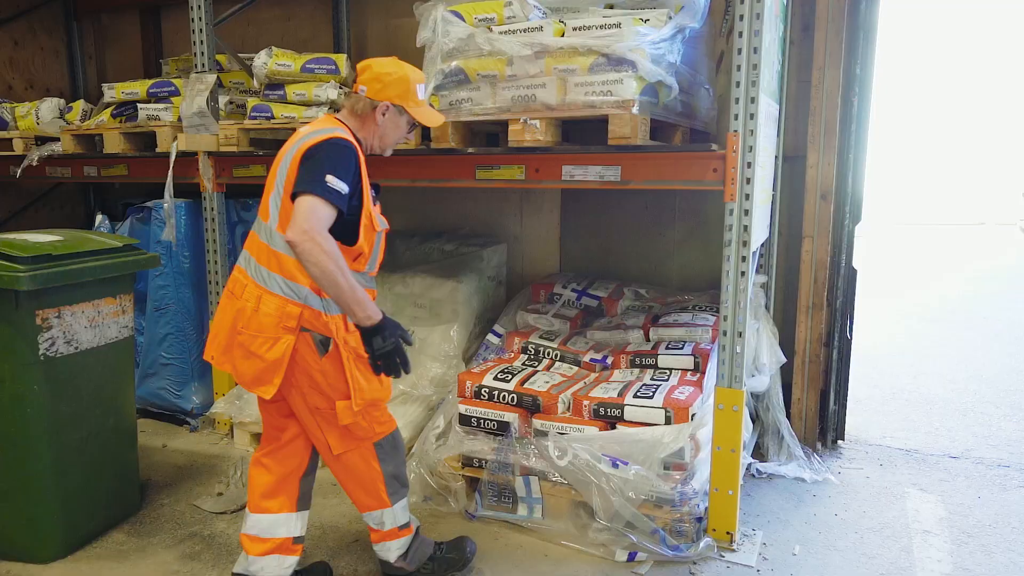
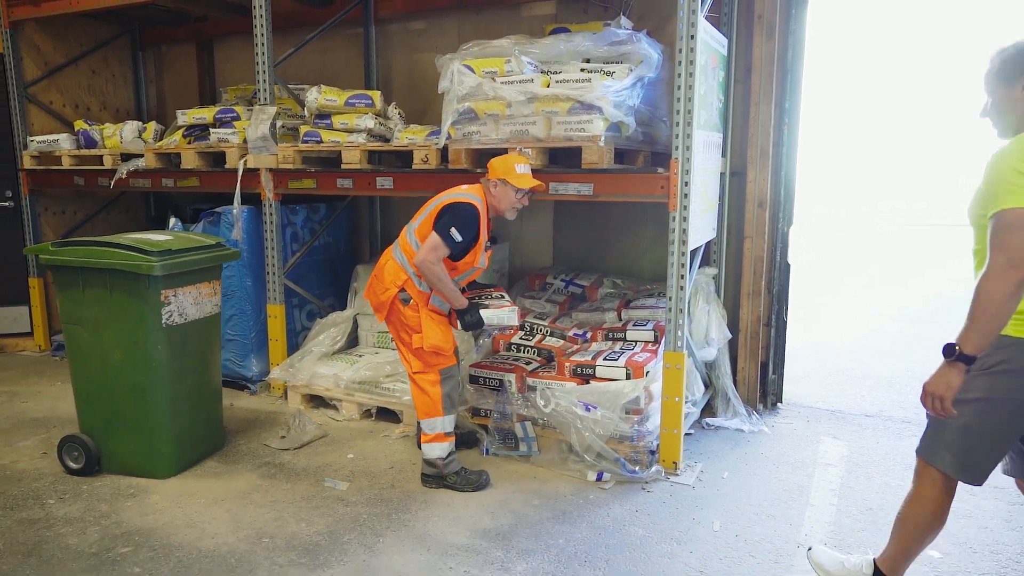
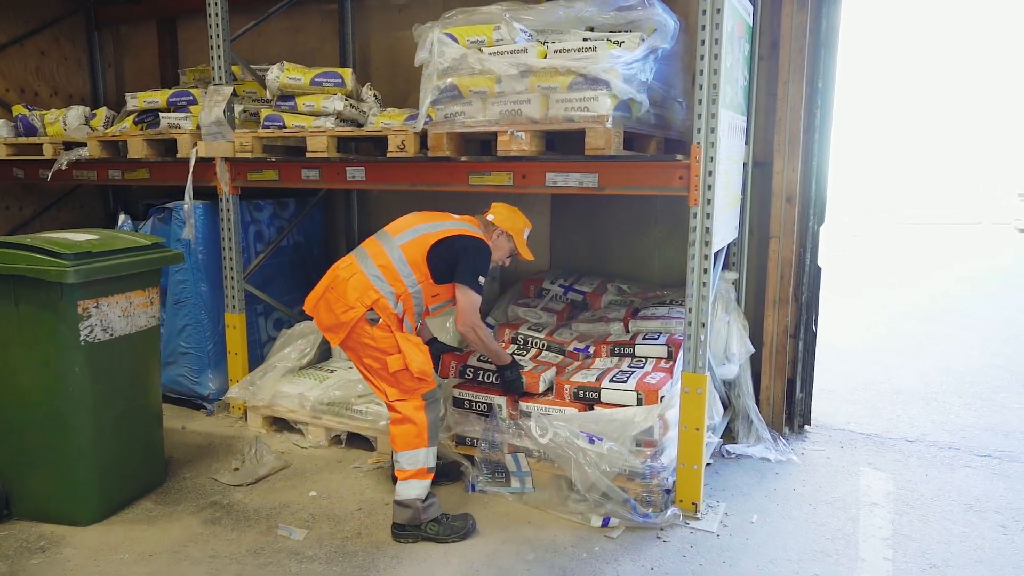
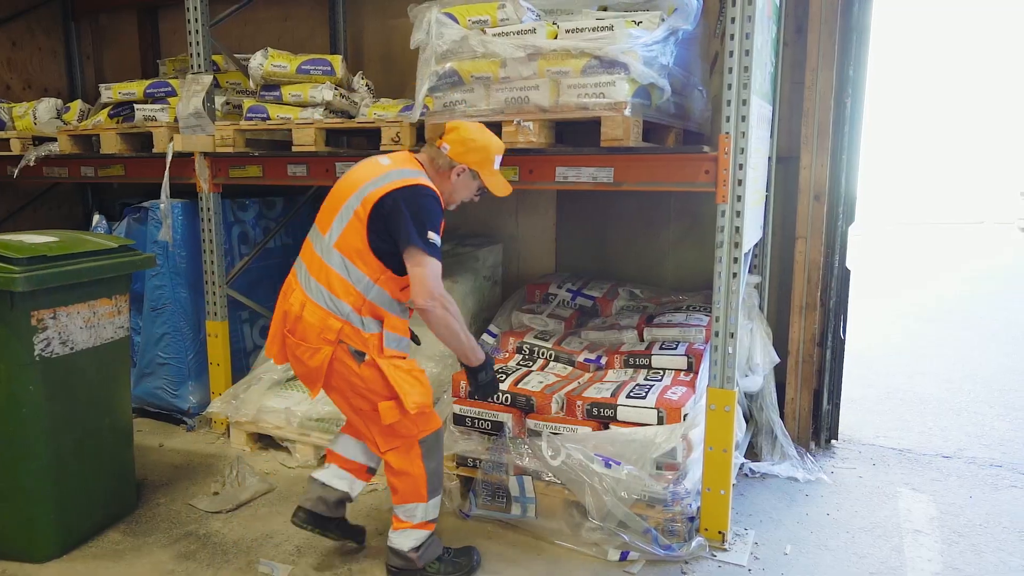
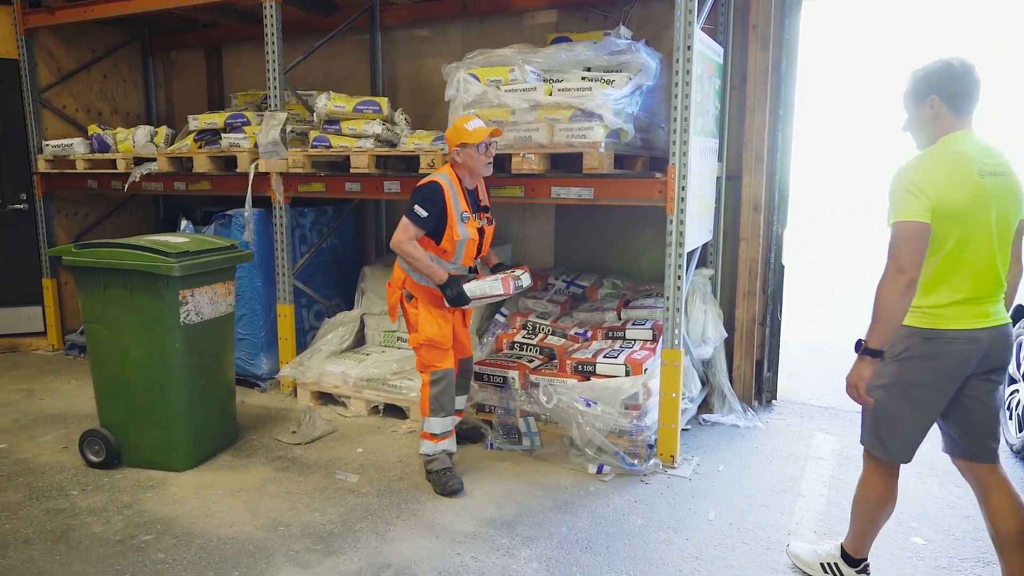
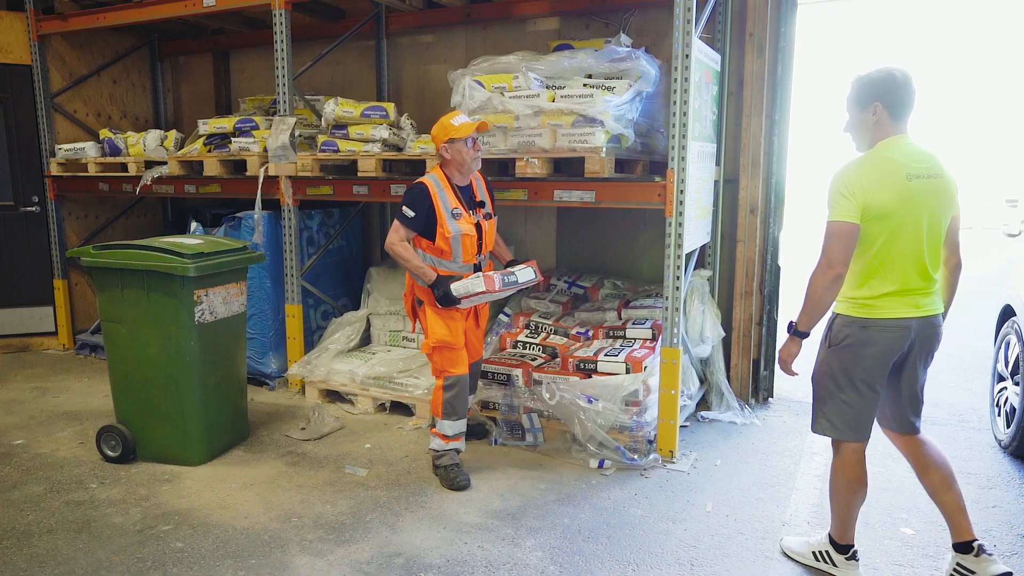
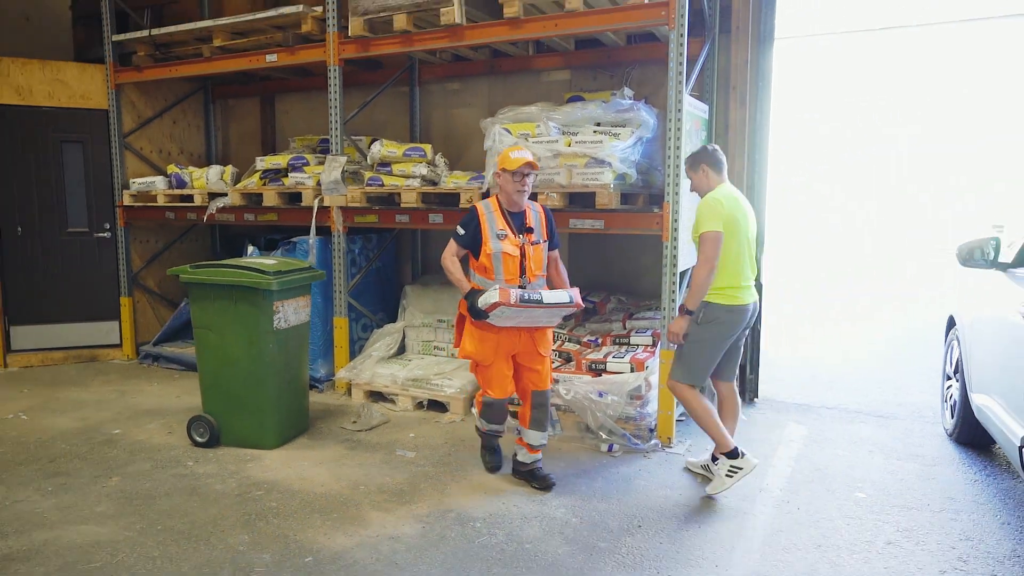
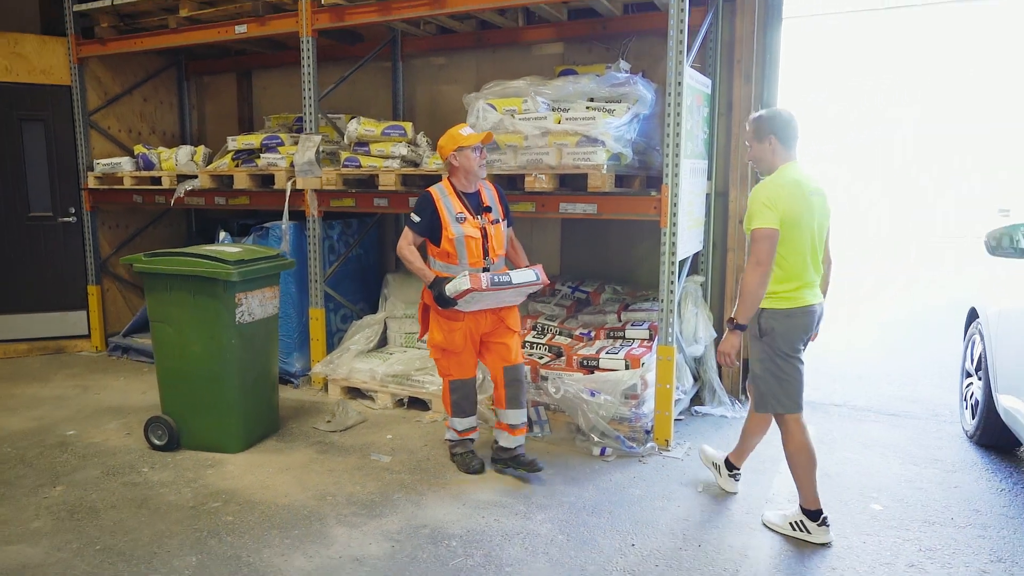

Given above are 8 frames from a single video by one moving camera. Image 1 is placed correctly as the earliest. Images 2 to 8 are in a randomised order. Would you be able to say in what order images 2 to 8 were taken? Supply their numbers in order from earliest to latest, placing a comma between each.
4, 3, 2, 5, 6, 8, 7
